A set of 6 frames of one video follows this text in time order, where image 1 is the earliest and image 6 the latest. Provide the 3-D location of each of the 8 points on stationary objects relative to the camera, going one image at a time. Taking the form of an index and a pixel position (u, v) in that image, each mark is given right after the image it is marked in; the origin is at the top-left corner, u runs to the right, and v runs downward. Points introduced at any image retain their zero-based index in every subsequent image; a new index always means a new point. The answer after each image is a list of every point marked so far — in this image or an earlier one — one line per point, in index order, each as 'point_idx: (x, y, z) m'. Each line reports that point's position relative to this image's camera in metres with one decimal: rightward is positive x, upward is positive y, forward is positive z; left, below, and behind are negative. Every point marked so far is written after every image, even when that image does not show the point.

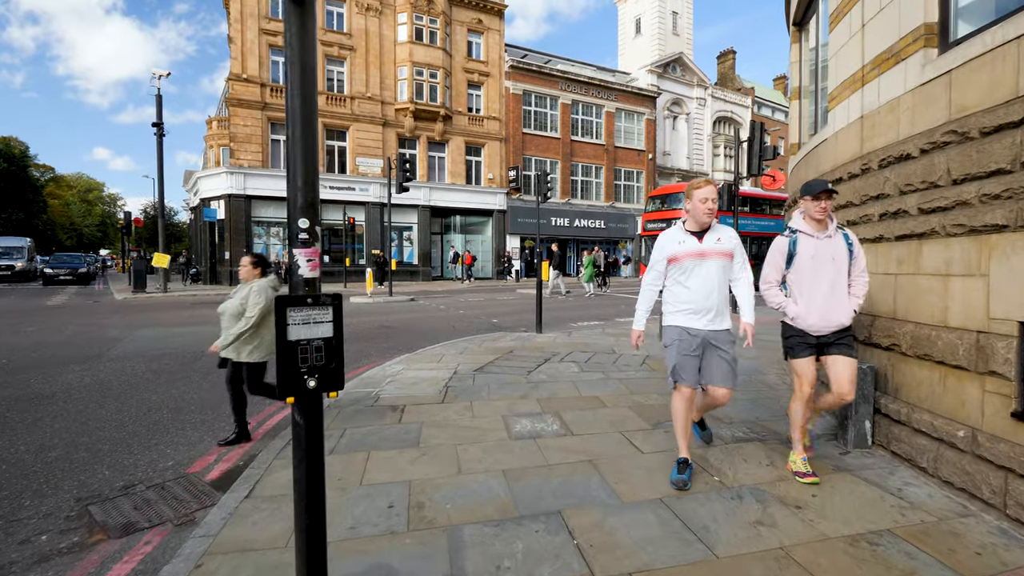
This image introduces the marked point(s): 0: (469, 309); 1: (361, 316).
0: (-1.2, -0.6, +14.0) m
1: (-3.5, -0.7, +12.1) m
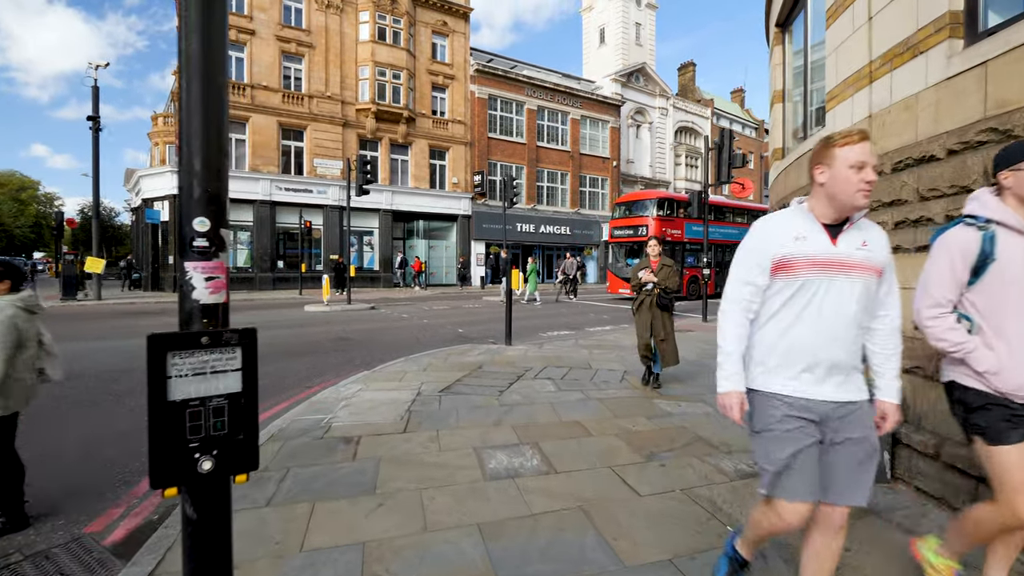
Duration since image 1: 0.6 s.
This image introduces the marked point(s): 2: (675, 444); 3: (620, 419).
0: (-2.0, -0.8, +13.3) m
1: (-4.3, -0.8, +11.3) m
2: (+1.2, -1.1, +3.8) m
3: (+0.9, -1.1, +4.5) m
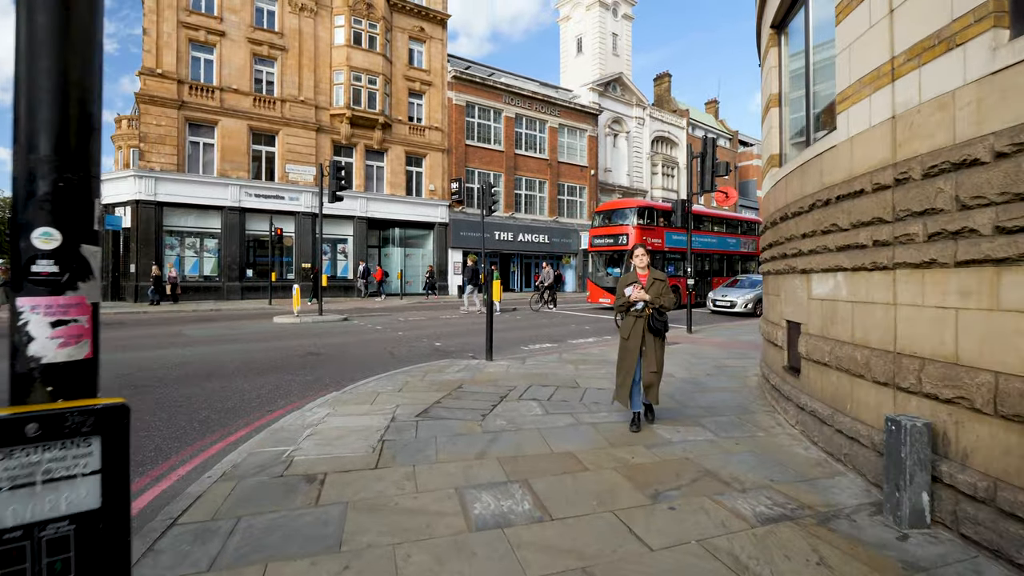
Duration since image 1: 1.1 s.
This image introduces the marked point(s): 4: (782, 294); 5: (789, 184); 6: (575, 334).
0: (-2.5, -1.0, +12.8) m
1: (-4.7, -1.1, +10.6) m
2: (+1.1, -1.3, +3.4) m
3: (+0.8, -1.3, +4.1) m
4: (+2.6, -0.1, +5.0) m
5: (+2.7, +1.0, +5.1) m
6: (+1.5, -1.1, +12.1) m
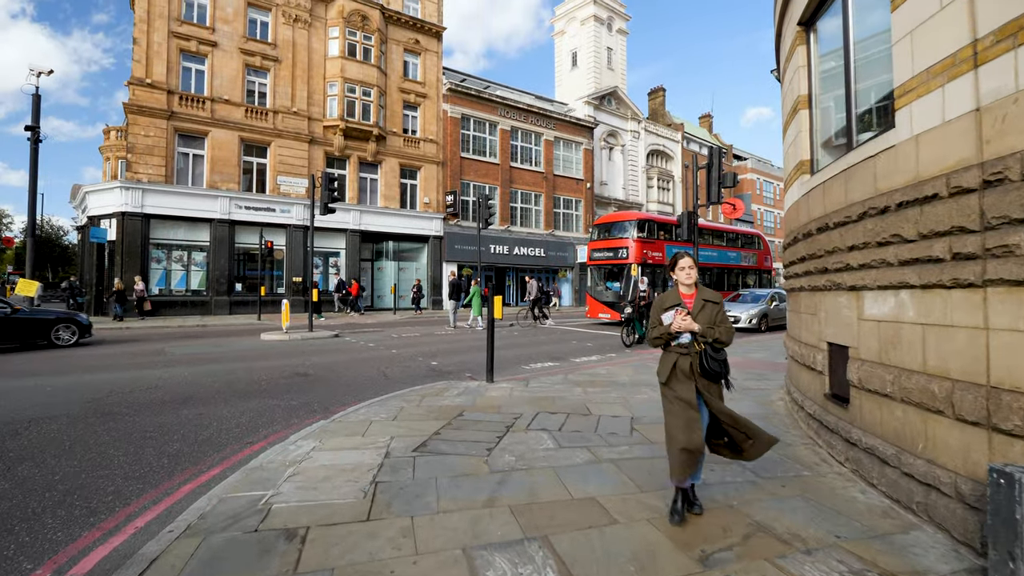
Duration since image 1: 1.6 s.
0: (-2.5, -1.4, +12.2) m
1: (-4.7, -1.4, +10.0) m
2: (+1.2, -1.4, +2.9) m
3: (+0.9, -1.4, +3.5) m
4: (+2.7, -0.2, +4.5) m
5: (+2.8, +0.8, +4.6) m
6: (+1.5, -1.4, +11.5) m
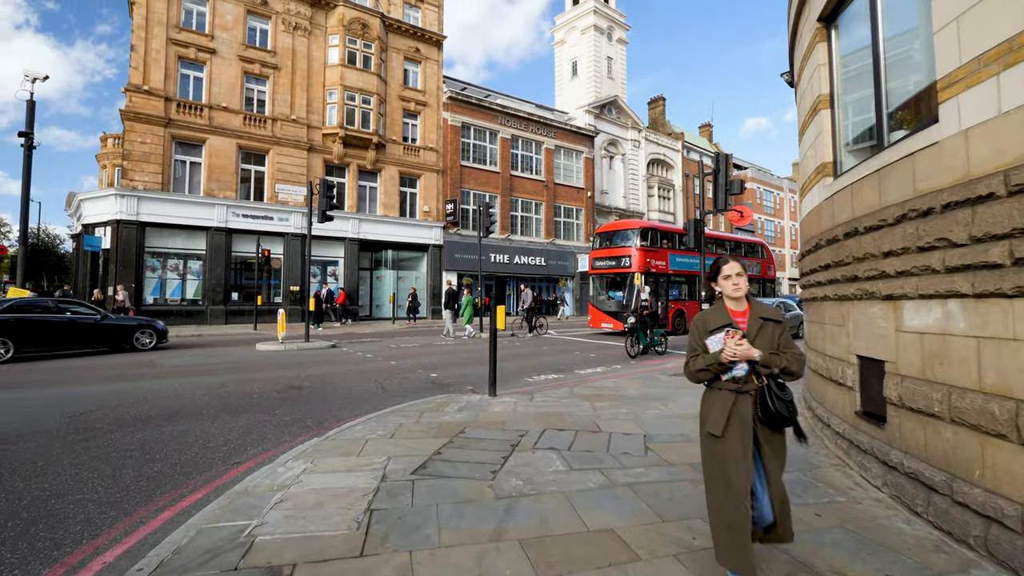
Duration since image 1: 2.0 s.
0: (-2.5, -1.6, +11.9) m
1: (-4.6, -1.6, +9.7) m
2: (+1.3, -1.4, +2.5) m
3: (+1.0, -1.4, +3.2) m
4: (+2.7, -0.3, +4.2) m
5: (+2.8, +0.8, +4.3) m
6: (+1.5, -1.6, +11.2) m
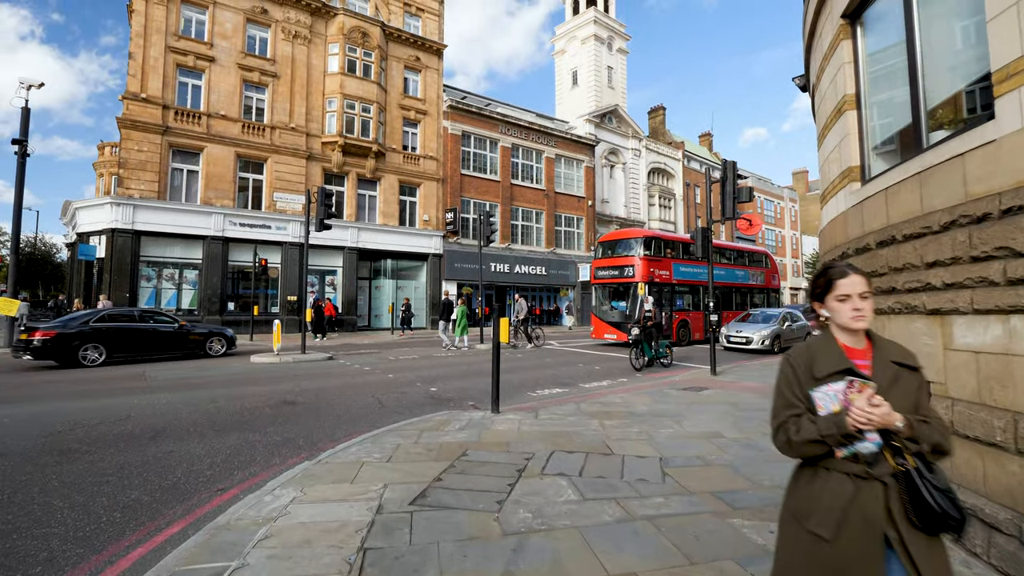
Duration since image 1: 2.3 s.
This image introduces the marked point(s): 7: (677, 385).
0: (-2.5, -1.8, +11.5) m
1: (-4.6, -1.7, +9.3) m
2: (+1.3, -1.5, +2.2) m
3: (+1.0, -1.5, +2.8) m
4: (+2.8, -0.4, +3.9) m
5: (+2.9, +0.7, +4.0) m
6: (+1.5, -1.8, +10.9) m
7: (+2.9, -1.7, +9.3) m
